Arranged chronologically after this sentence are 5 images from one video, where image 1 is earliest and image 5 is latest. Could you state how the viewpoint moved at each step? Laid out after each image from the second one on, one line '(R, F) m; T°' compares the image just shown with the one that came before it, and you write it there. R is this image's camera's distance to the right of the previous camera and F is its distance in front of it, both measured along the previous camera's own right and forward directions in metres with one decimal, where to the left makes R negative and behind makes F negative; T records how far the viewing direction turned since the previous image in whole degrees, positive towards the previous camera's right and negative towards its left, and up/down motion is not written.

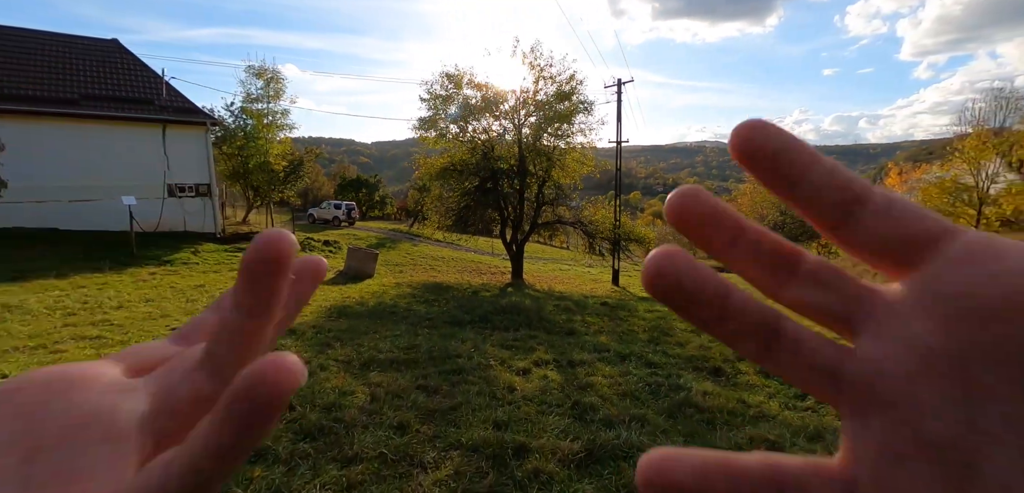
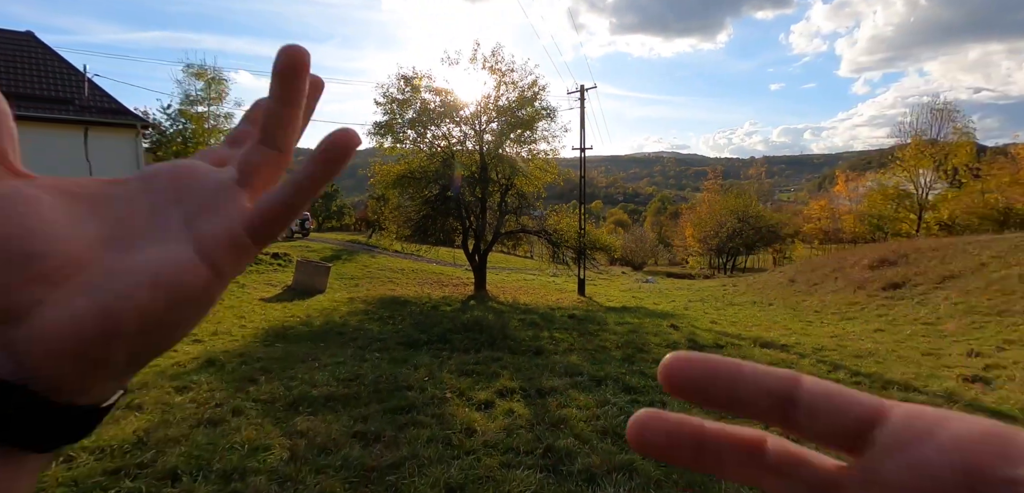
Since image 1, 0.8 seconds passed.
(+0.1, +0.8) m; +4°
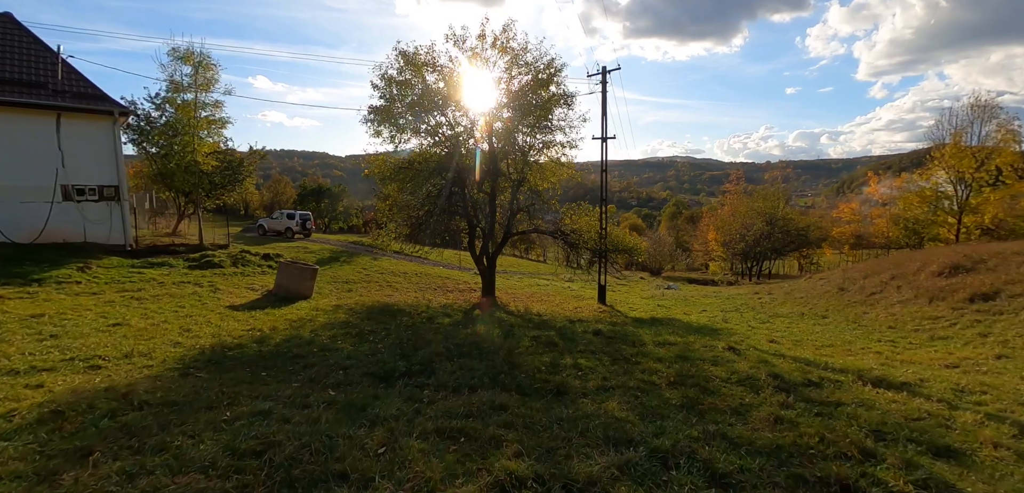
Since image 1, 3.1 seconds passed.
(0.0, +2.1) m; -1°
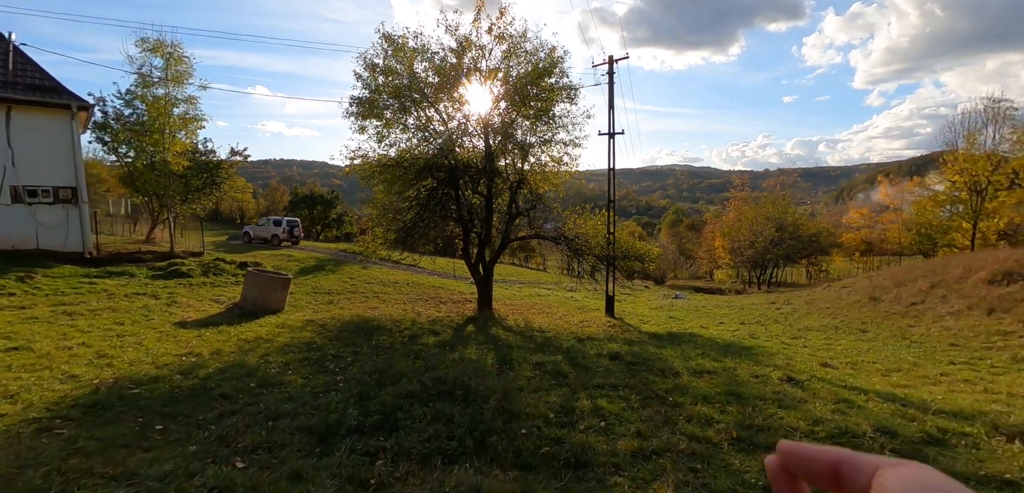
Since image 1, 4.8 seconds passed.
(0.0, +1.6) m; 0°
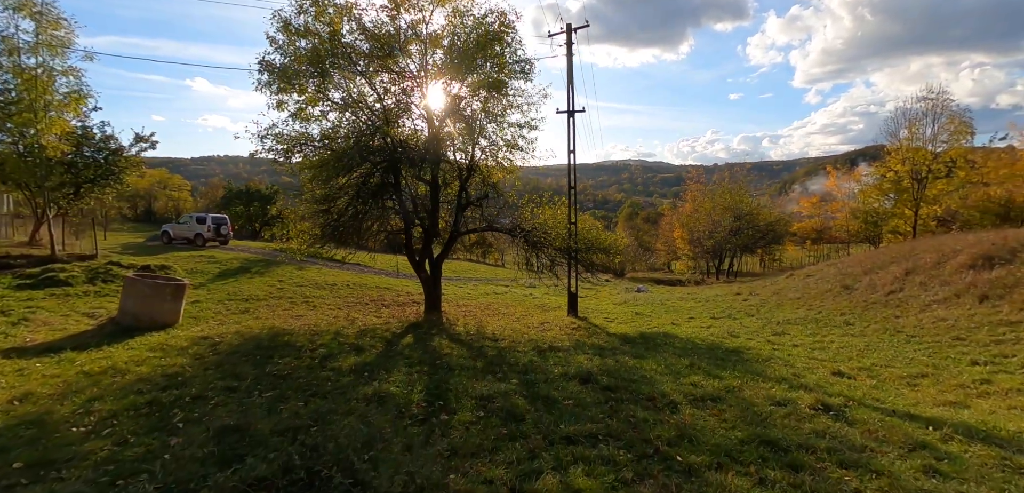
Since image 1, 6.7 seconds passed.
(+0.3, +1.8) m; +5°
